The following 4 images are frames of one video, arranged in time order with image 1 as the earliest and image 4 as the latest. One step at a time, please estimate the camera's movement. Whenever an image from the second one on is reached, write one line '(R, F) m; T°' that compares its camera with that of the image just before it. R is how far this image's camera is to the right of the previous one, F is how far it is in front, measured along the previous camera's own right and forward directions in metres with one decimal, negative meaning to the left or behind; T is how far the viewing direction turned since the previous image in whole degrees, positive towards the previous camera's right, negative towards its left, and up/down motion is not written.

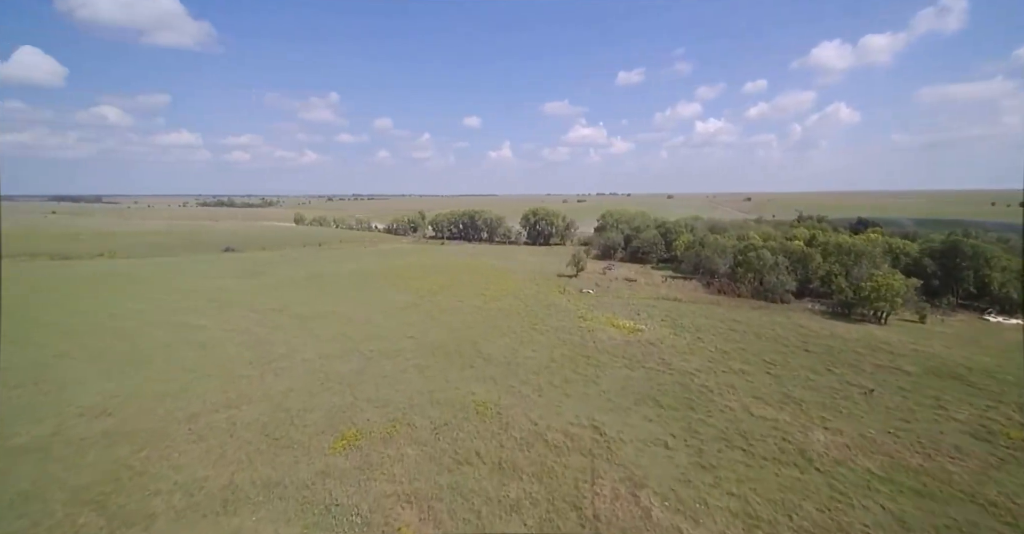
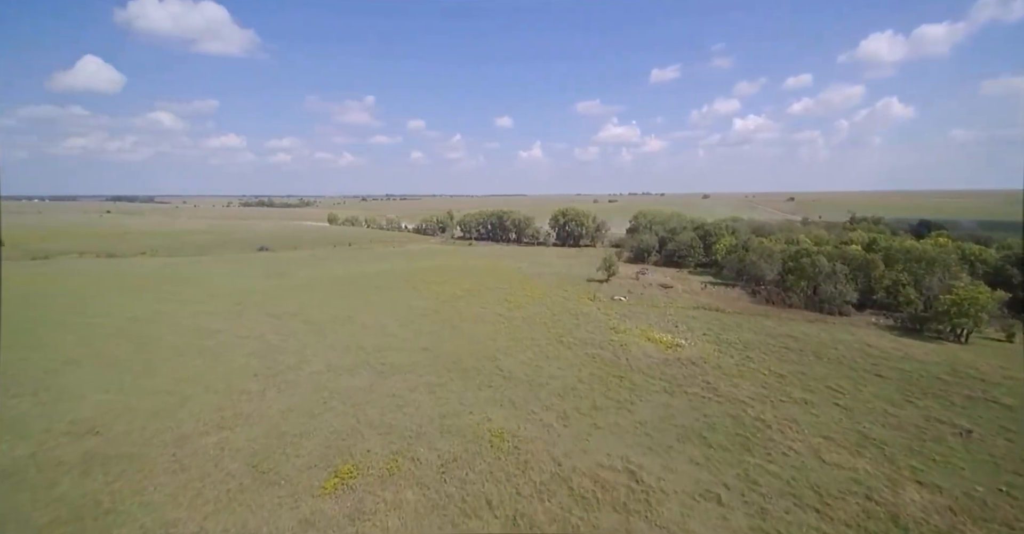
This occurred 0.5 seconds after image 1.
(+0.2, +2.1) m; -4°
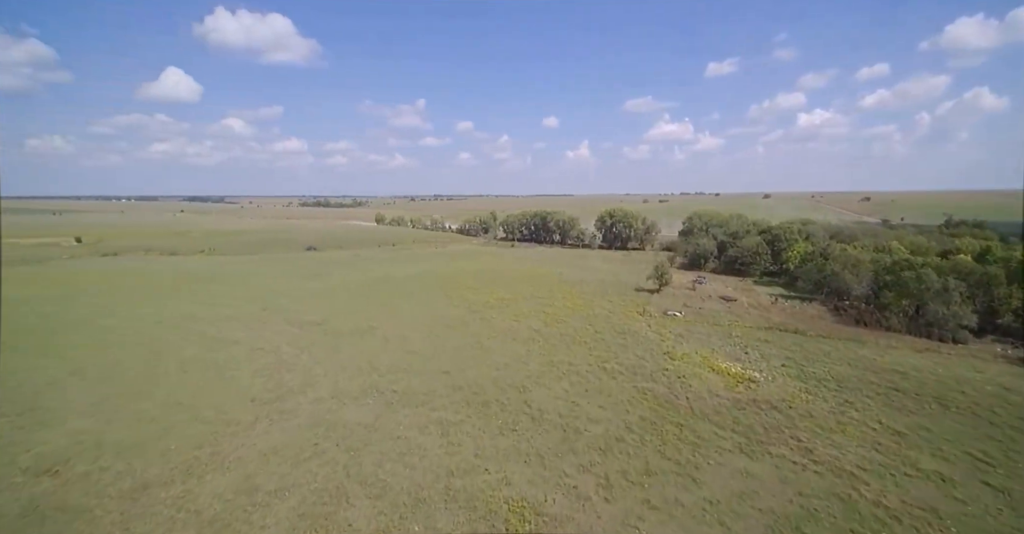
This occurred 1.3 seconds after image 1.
(+0.4, +3.3) m; -6°
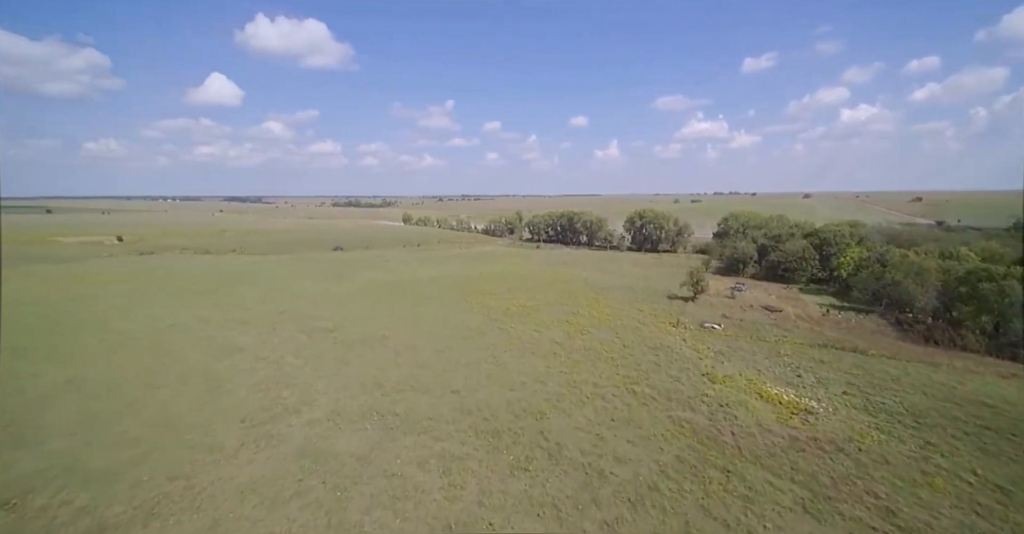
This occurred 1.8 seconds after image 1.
(+0.4, +2.1) m; -3°
